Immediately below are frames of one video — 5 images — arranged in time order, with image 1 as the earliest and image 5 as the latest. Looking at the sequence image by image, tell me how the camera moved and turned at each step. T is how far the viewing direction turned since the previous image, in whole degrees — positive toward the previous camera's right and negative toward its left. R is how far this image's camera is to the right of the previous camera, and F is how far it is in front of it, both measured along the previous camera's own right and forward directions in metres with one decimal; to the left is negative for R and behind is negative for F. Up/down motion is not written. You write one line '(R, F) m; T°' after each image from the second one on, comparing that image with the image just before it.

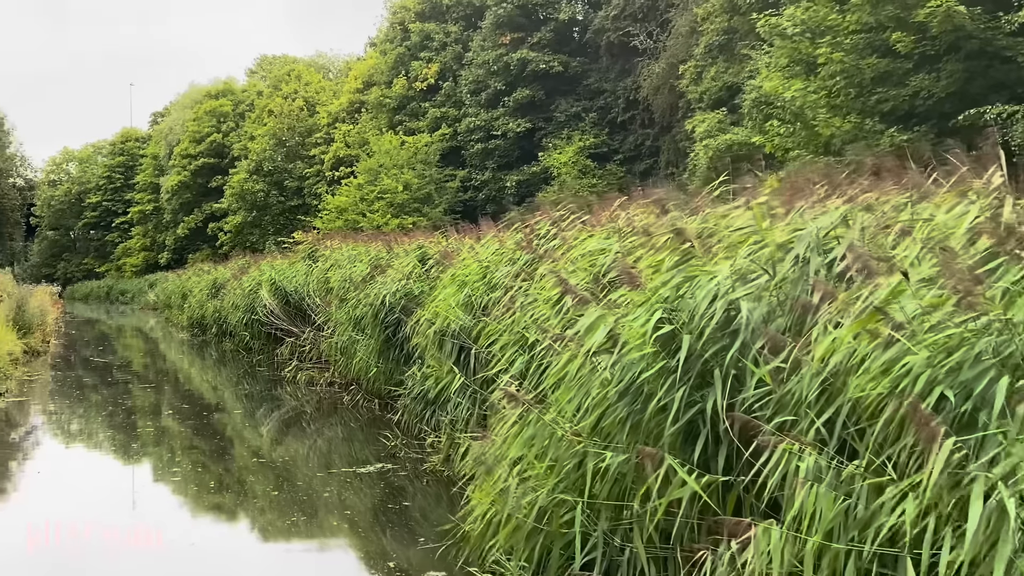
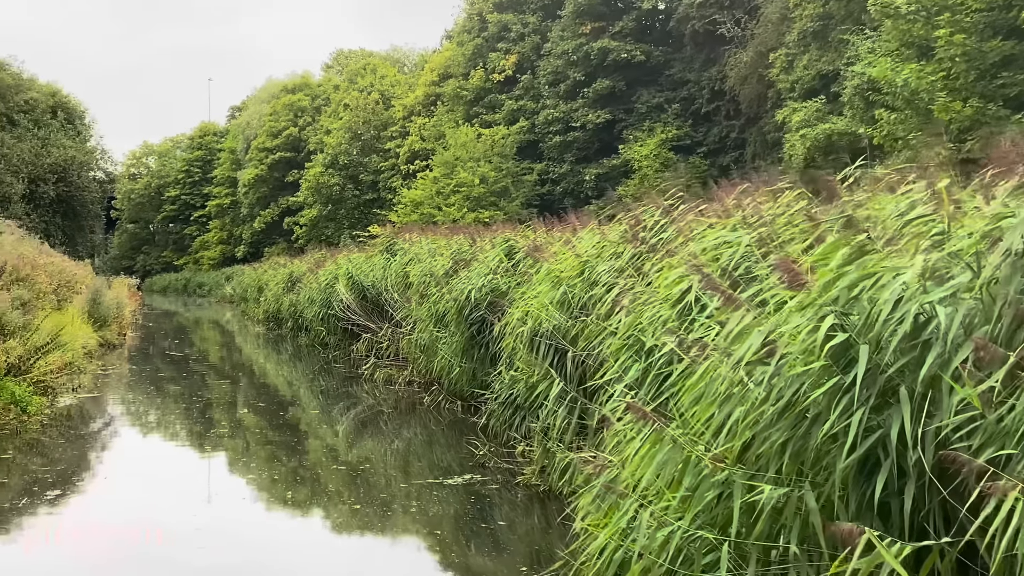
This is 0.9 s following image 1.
(-0.1, +0.4) m; -4°
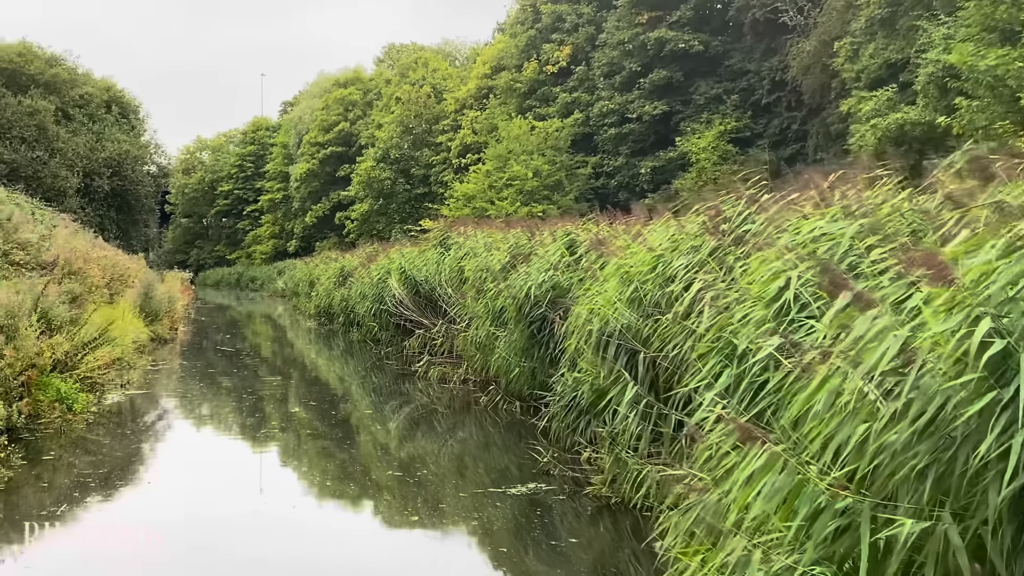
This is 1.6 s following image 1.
(-0.1, +0.3) m; -3°
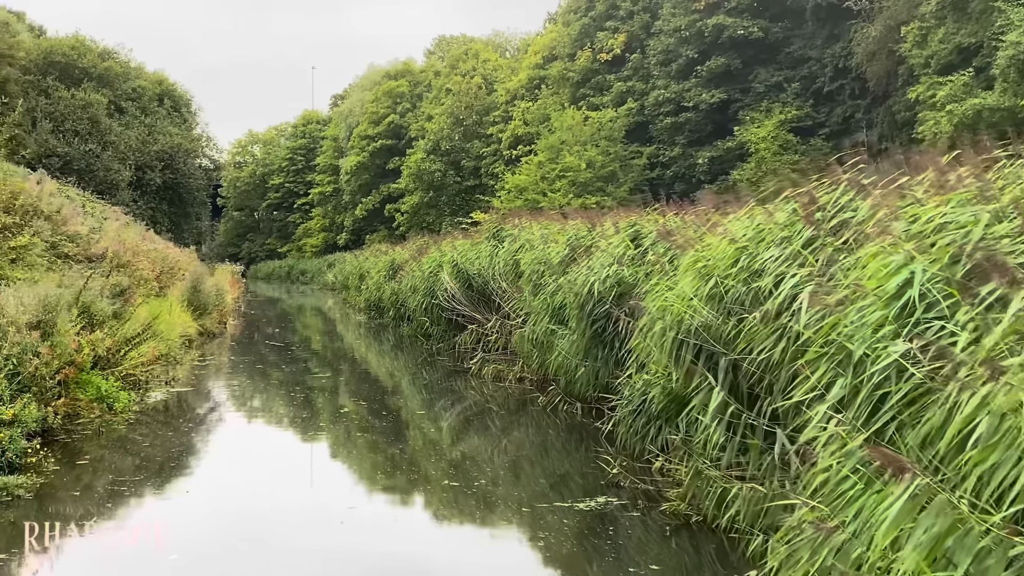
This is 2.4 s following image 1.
(-0.1, +0.4) m; -2°
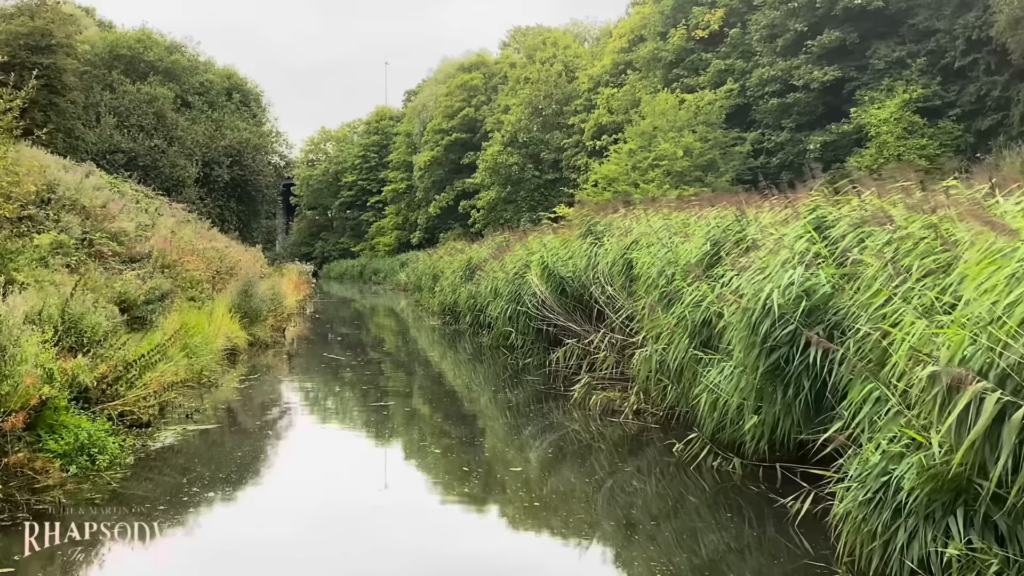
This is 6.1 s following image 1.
(-0.2, +1.7) m; -4°
